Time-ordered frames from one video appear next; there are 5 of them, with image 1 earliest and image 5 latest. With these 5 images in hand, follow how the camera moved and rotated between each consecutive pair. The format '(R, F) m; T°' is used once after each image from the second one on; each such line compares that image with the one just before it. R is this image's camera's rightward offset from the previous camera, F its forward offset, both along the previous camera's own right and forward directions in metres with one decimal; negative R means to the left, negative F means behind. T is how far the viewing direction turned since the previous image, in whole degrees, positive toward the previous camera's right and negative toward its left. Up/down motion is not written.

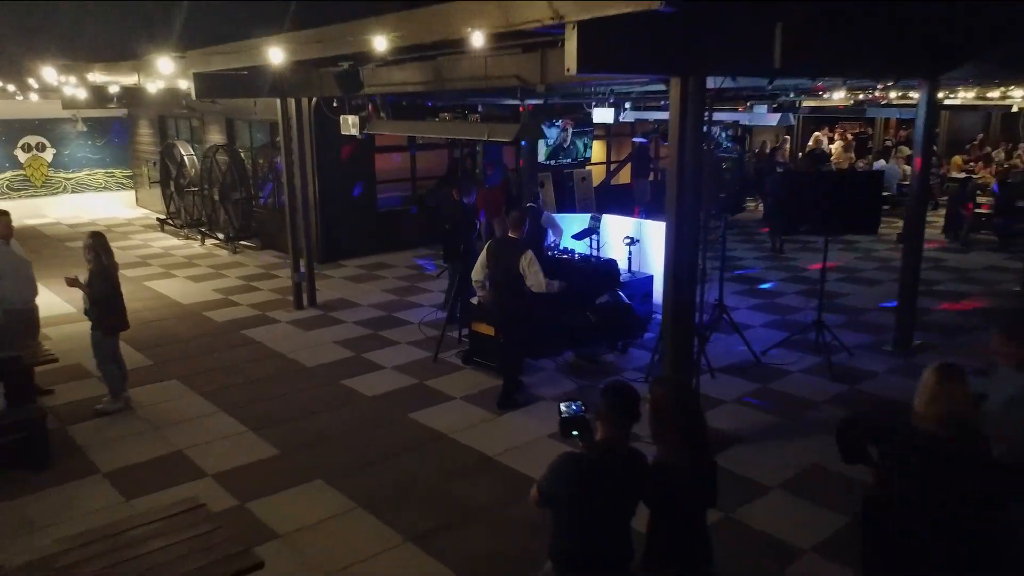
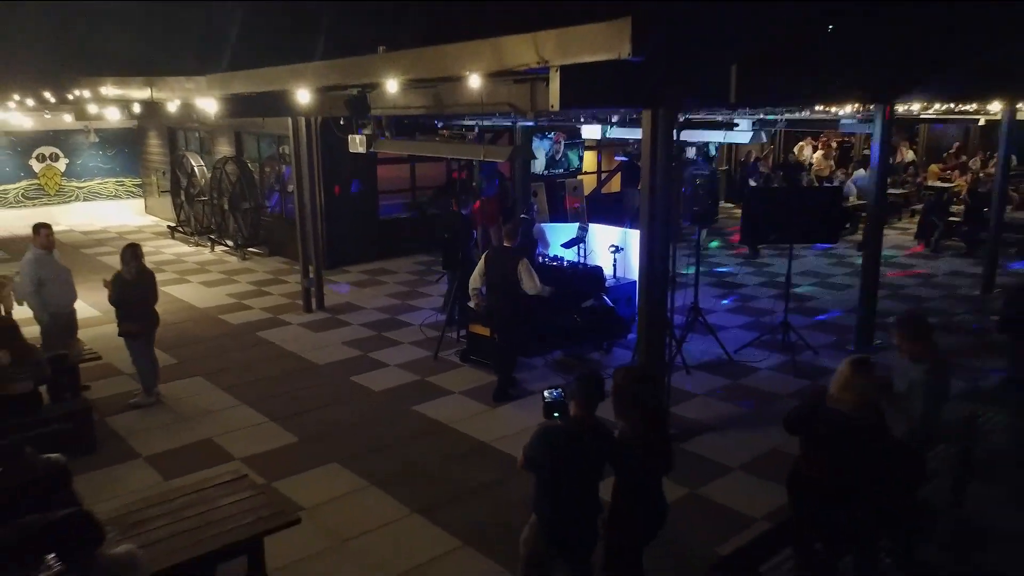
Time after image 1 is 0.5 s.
(0.0, -0.6) m; 0°
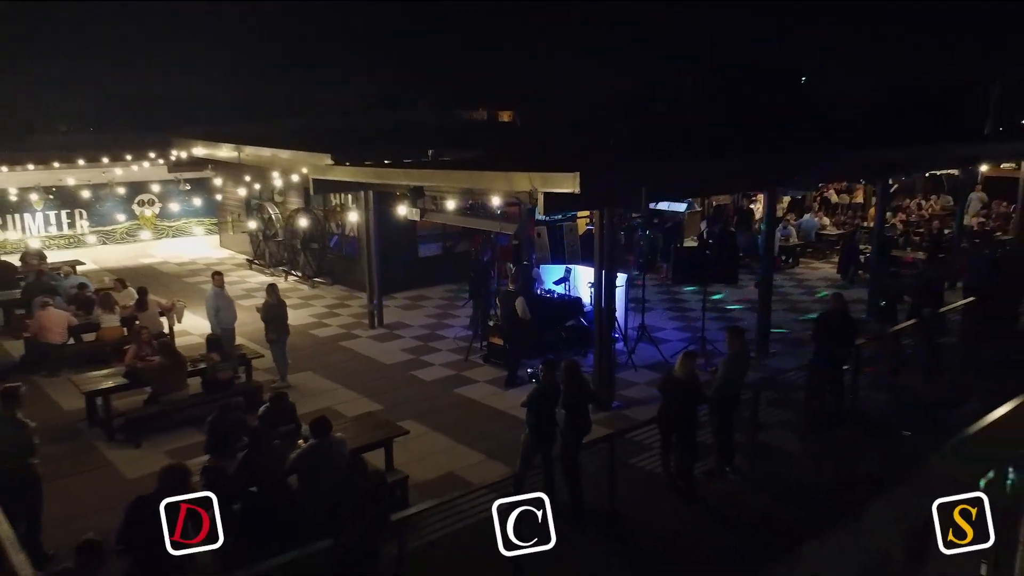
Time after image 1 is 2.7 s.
(+0.1, -3.5) m; -1°
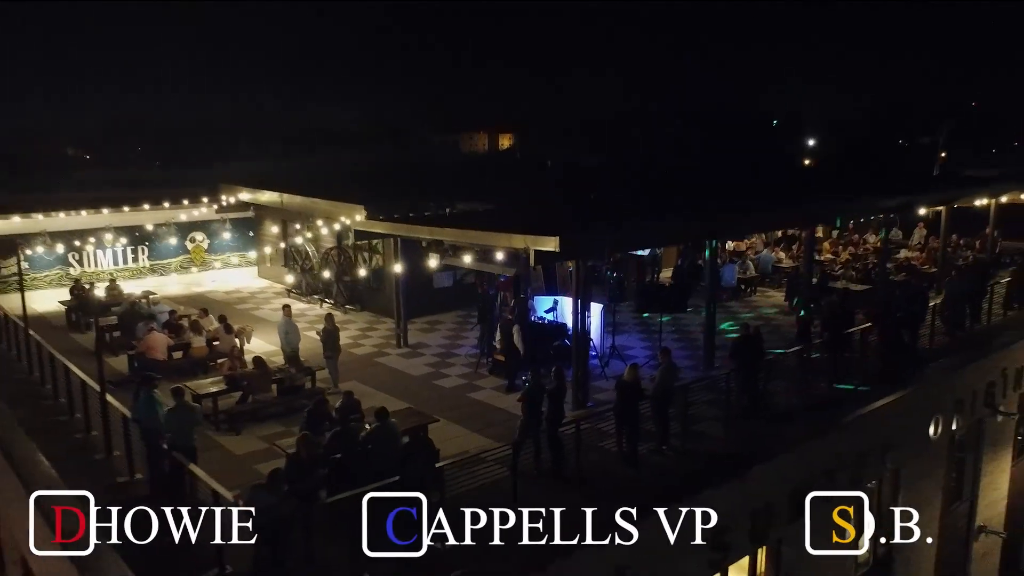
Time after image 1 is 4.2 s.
(0.0, -3.1) m; 0°
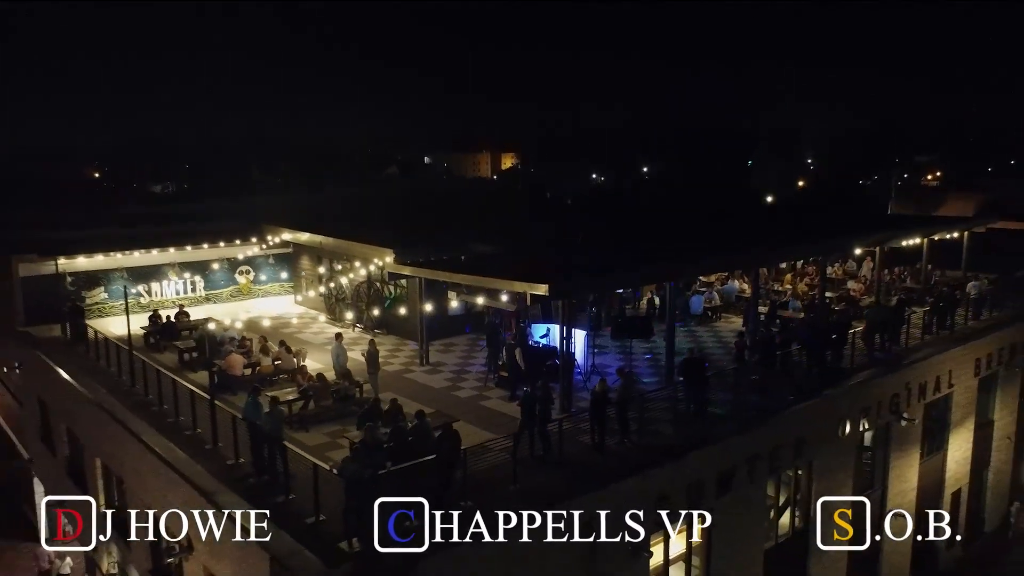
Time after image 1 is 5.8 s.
(0.0, -3.8) m; 0°
